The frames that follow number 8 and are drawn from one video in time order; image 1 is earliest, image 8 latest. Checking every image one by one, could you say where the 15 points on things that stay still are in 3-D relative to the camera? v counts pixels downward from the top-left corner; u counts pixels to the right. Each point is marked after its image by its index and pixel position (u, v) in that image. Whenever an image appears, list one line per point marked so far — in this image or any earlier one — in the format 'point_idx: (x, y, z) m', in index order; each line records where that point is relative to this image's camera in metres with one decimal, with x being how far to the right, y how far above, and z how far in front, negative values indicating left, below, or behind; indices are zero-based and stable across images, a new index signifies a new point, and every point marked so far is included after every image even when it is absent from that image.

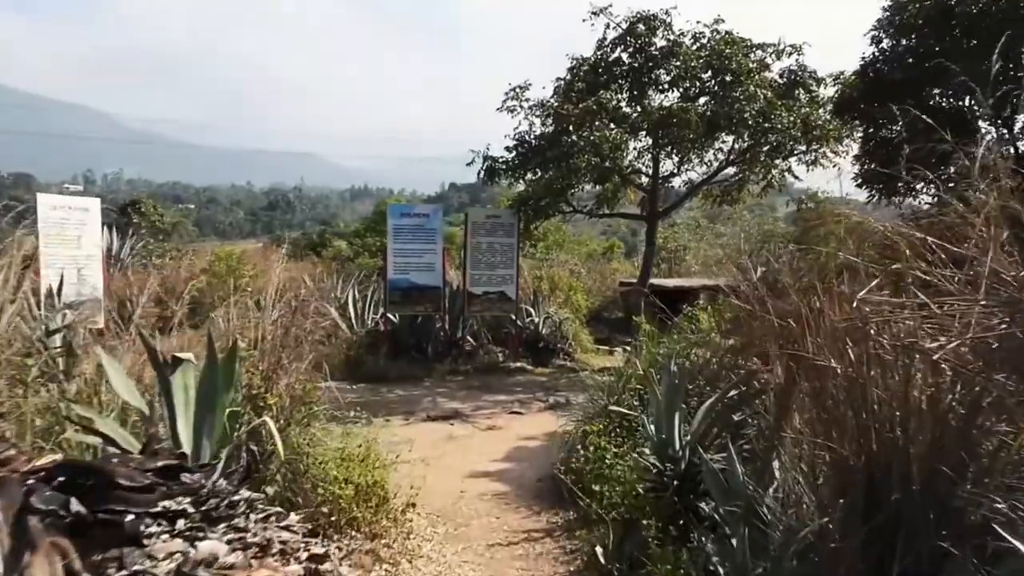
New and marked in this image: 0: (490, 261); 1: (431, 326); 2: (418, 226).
0: (-0.3, +0.5, +12.7) m
1: (-1.3, -0.7, +12.5) m
2: (-1.5, +1.0, +12.2) m
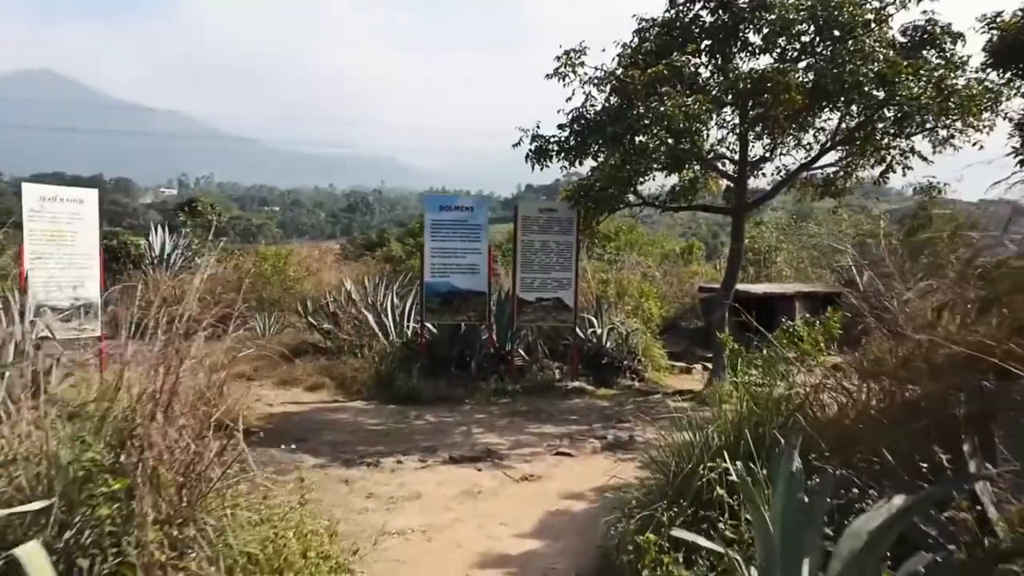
0: (+0.5, +0.4, +10.9) m
1: (-0.5, -0.8, +10.8) m
2: (-0.7, +0.9, +10.5) m
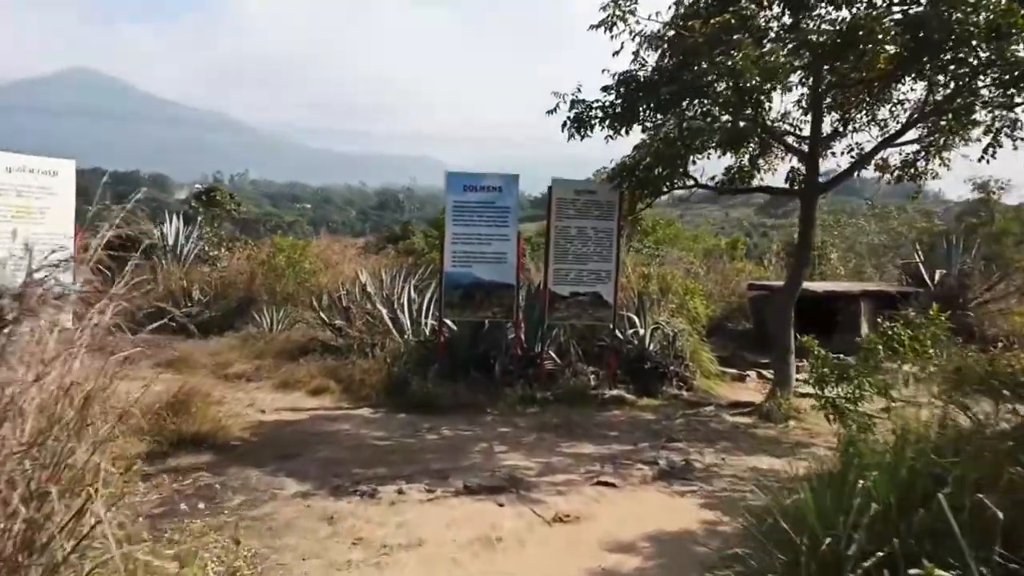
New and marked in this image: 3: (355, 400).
0: (+0.9, +0.5, +9.5) m
1: (-0.1, -0.7, +9.5) m
2: (-0.3, +1.0, +9.2) m
3: (-1.9, -1.4, +9.2) m
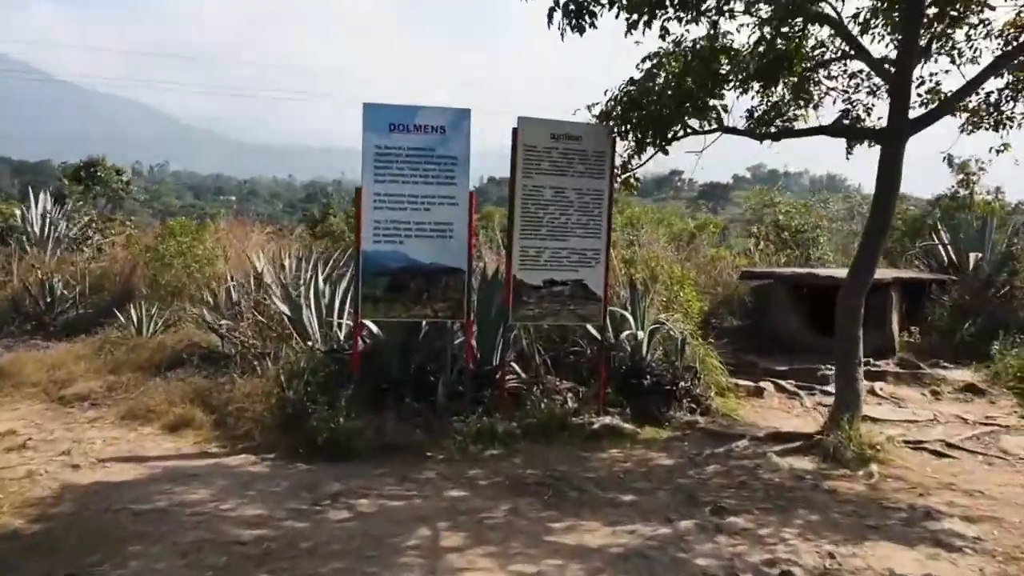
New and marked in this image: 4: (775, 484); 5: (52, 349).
0: (+0.4, +0.6, +6.8) m
1: (-0.6, -0.5, +6.6) m
2: (-0.8, +1.1, +6.3) m
3: (-2.3, -1.2, +6.1) m
4: (+1.9, -1.4, +5.3) m
5: (-6.7, -0.9, +10.8) m
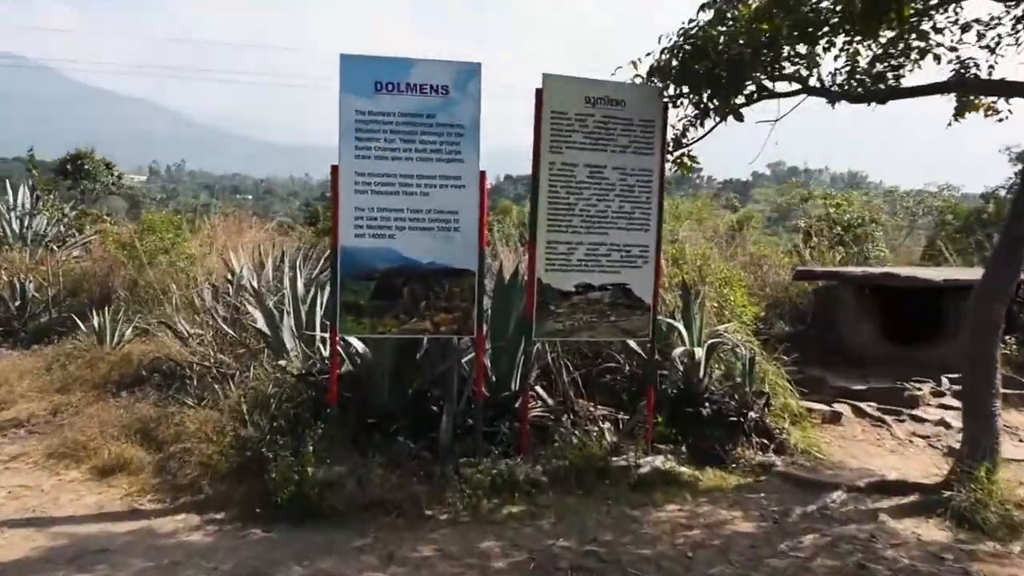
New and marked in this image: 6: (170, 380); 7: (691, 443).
0: (+0.6, +0.5, +5.3) m
1: (-0.4, -0.6, +5.2) m
2: (-0.6, +1.1, +4.9) m
3: (-2.2, -1.3, +4.7) m
4: (+2.0, -1.4, +3.8) m
5: (-6.4, -0.9, +9.5) m
6: (-3.6, -1.0, +8.0) m
7: (+1.4, -1.2, +5.6) m
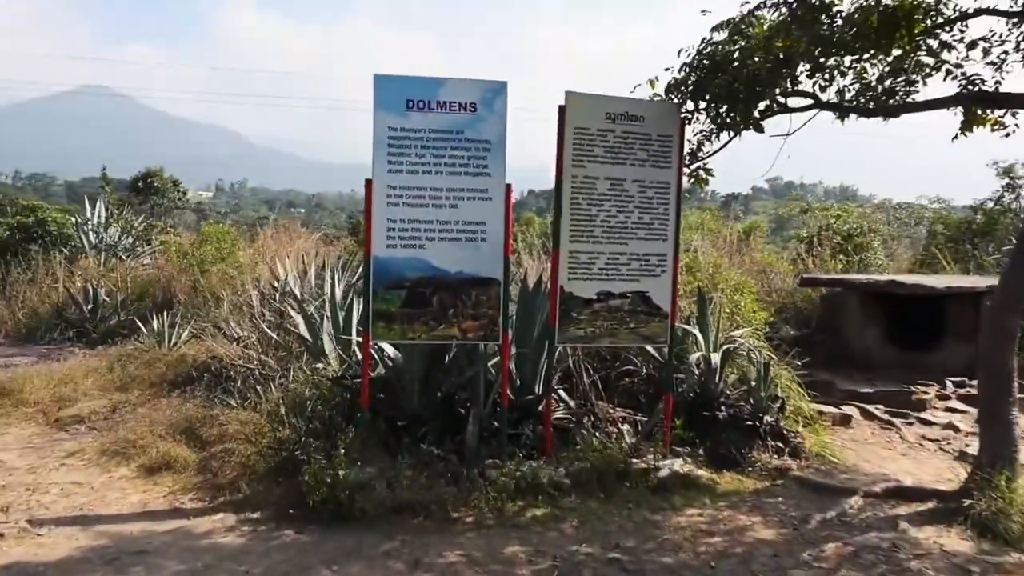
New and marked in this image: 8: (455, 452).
0: (+0.8, +0.5, +5.5) m
1: (-0.2, -0.6, +5.4) m
2: (-0.4, +1.0, +5.1) m
3: (-2.0, -1.3, +5.0) m
4: (+2.1, -1.5, +4.0) m
5: (-6.1, -1.0, +9.9) m
6: (-3.3, -1.1, +8.3) m
7: (+1.5, -1.2, +5.8) m
8: (-0.4, -1.1, +5.2) m
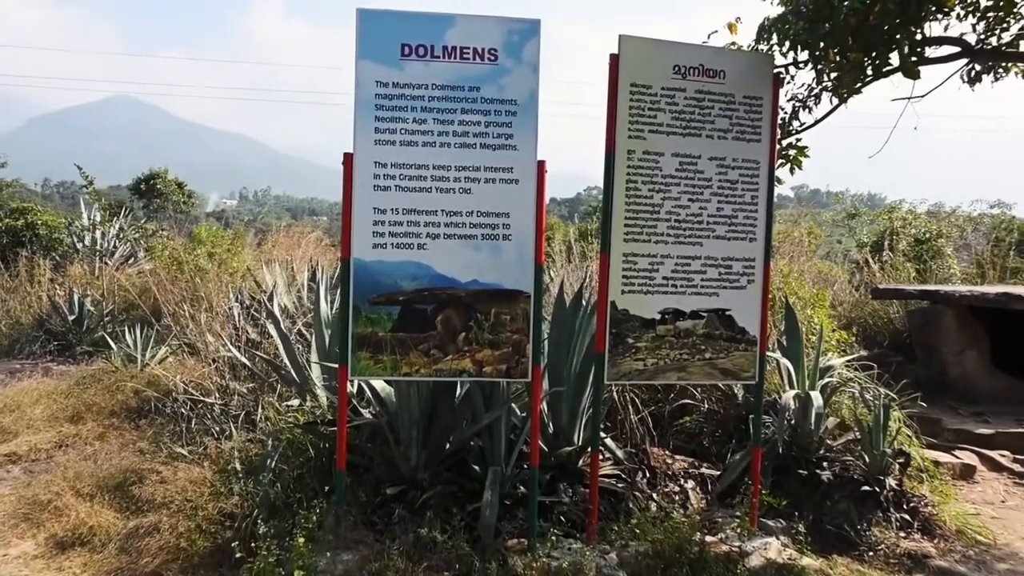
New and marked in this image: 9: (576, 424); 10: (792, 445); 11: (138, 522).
0: (+1.0, +0.4, +4.0) m
1: (-0.1, -0.7, +4.0) m
2: (-0.3, +1.0, +3.7) m
3: (-1.9, -1.4, +3.6) m
4: (+2.2, -1.6, +2.4) m
5: (-5.8, -1.1, +8.6) m
6: (-3.1, -1.2, +6.9) m
7: (+1.7, -1.3, +4.3) m
8: (-0.2, -1.2, +3.8) m
9: (+0.4, -0.8, +4.3) m
10: (+1.7, -0.9, +4.5) m
11: (-2.0, -1.3, +4.0) m
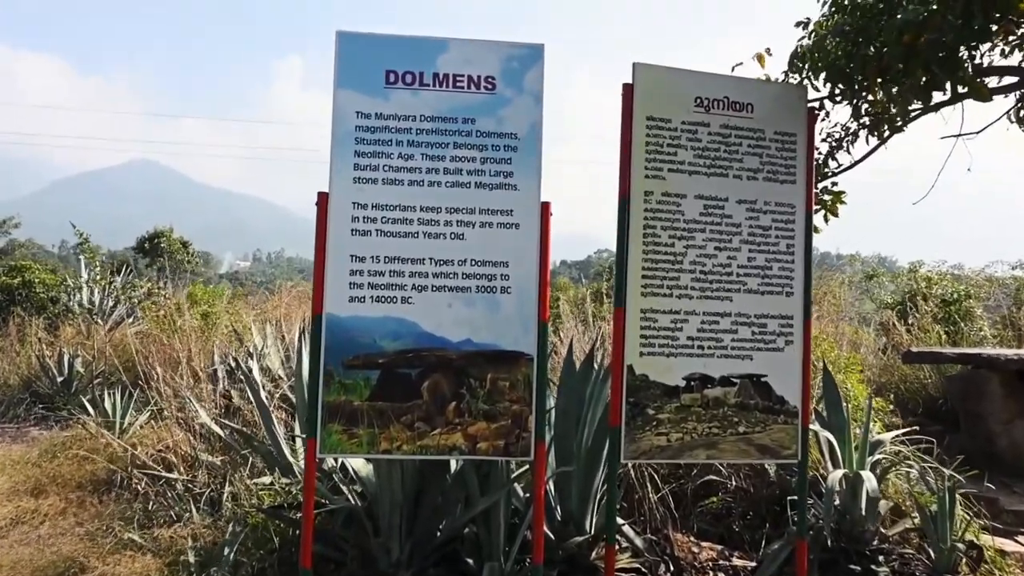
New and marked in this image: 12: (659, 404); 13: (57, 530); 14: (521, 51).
0: (+1.0, +0.1, +3.5) m
1: (-0.1, -1.0, +3.4) m
2: (-0.3, +0.7, +3.3) m
3: (-1.9, -1.7, +3.0) m
4: (+2.2, -1.7, +1.7) m
5: (-5.7, -1.7, +8.1) m
6: (-3.0, -1.7, +6.3) m
7: (+1.7, -1.6, +3.6) m
8: (-0.2, -1.5, +3.1) m
9: (+0.4, -1.1, +3.6) m
10: (+1.7, -1.3, +3.8) m
11: (-2.0, -1.5, +3.4) m
12: (+0.7, -0.5, +3.5) m
13: (-2.9, -1.5, +4.7) m
14: (0.0, +1.0, +3.3) m
